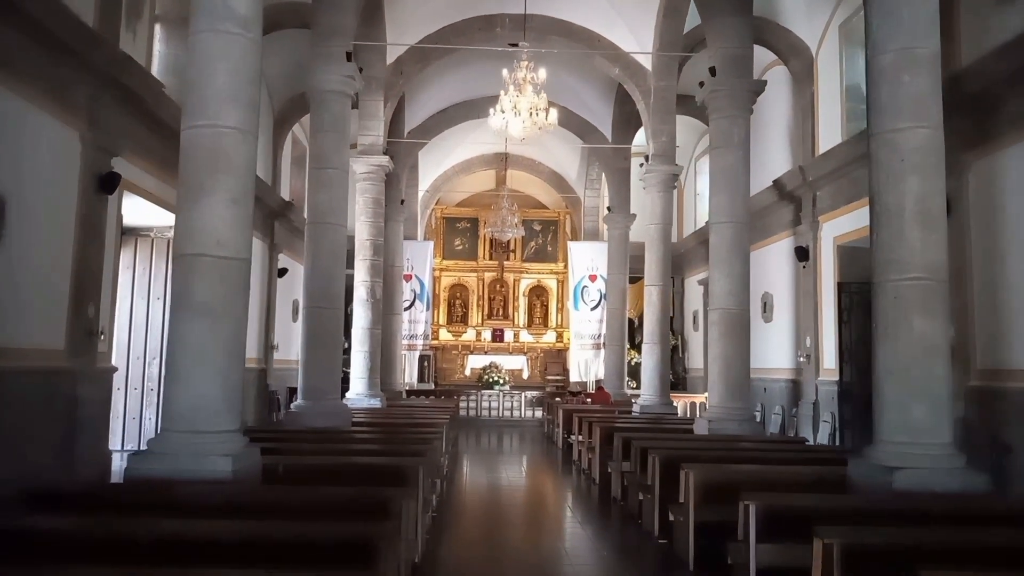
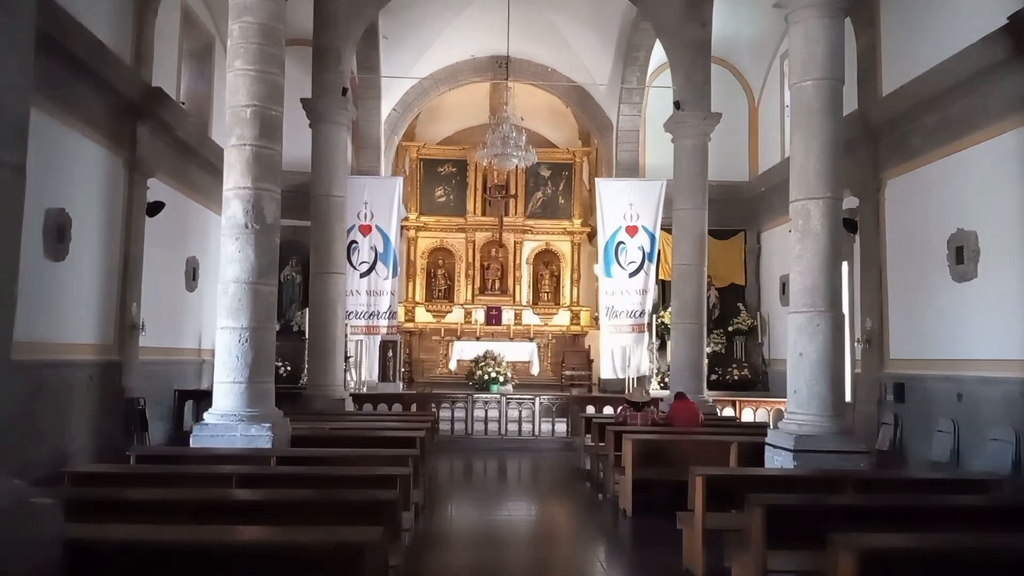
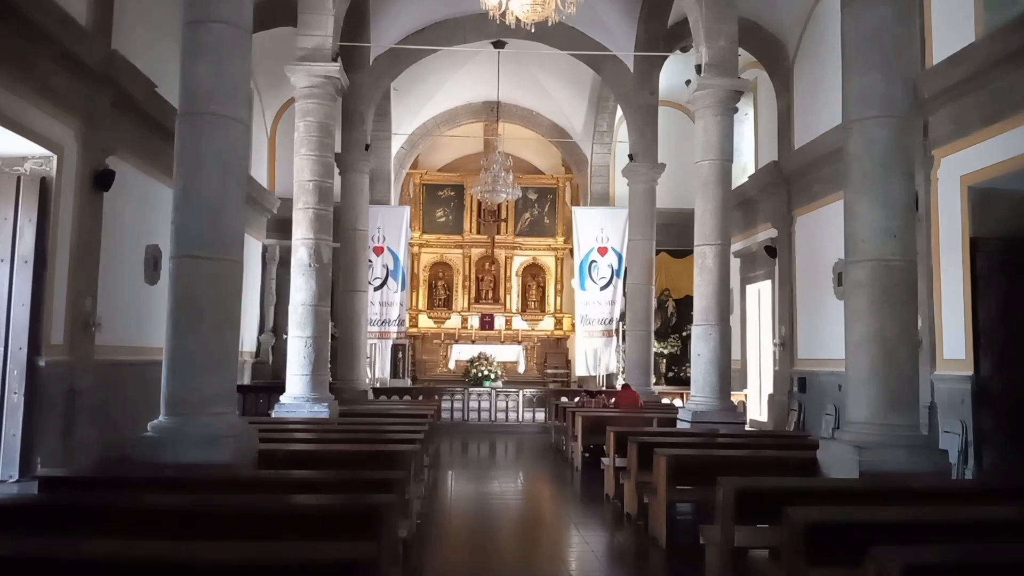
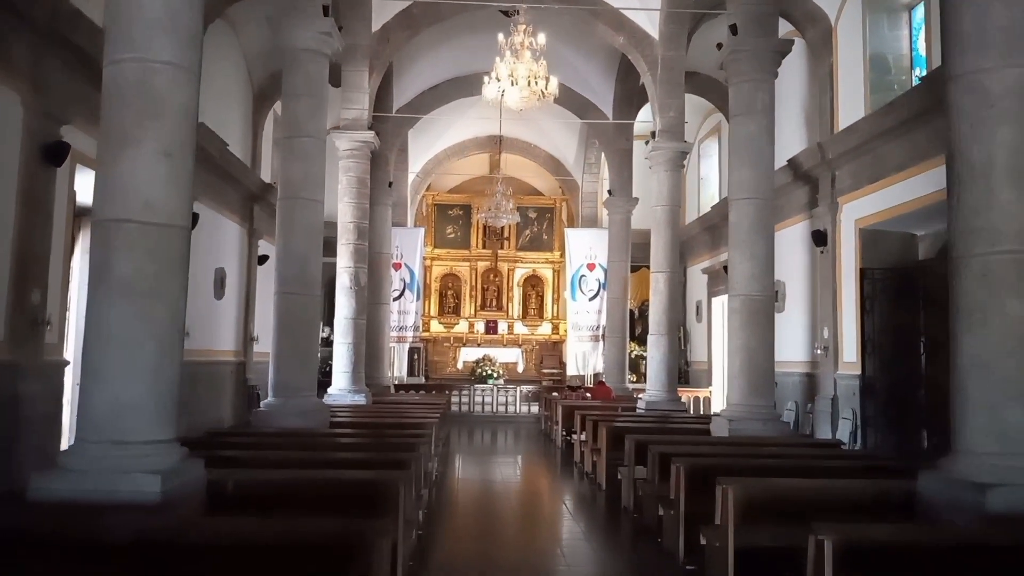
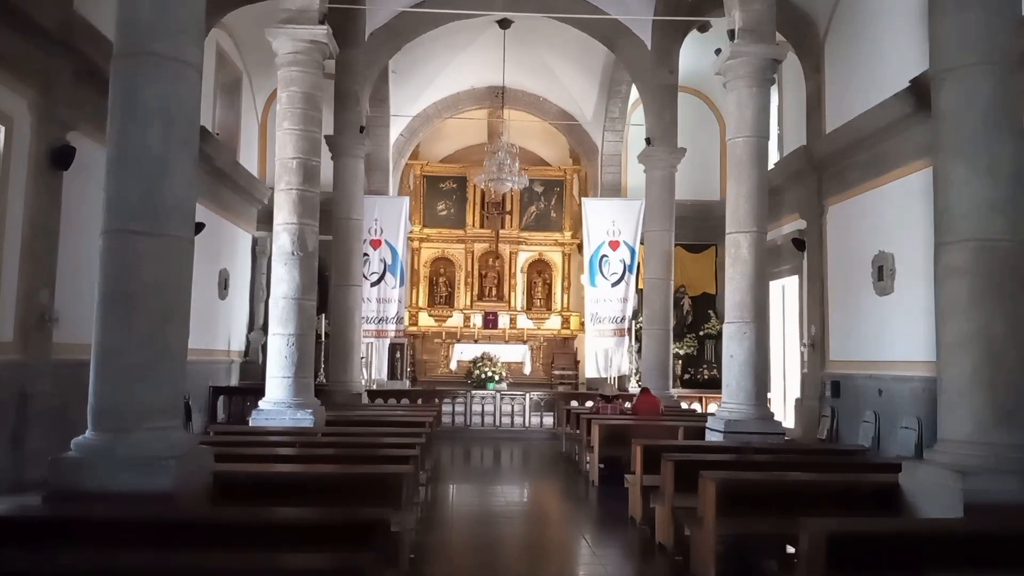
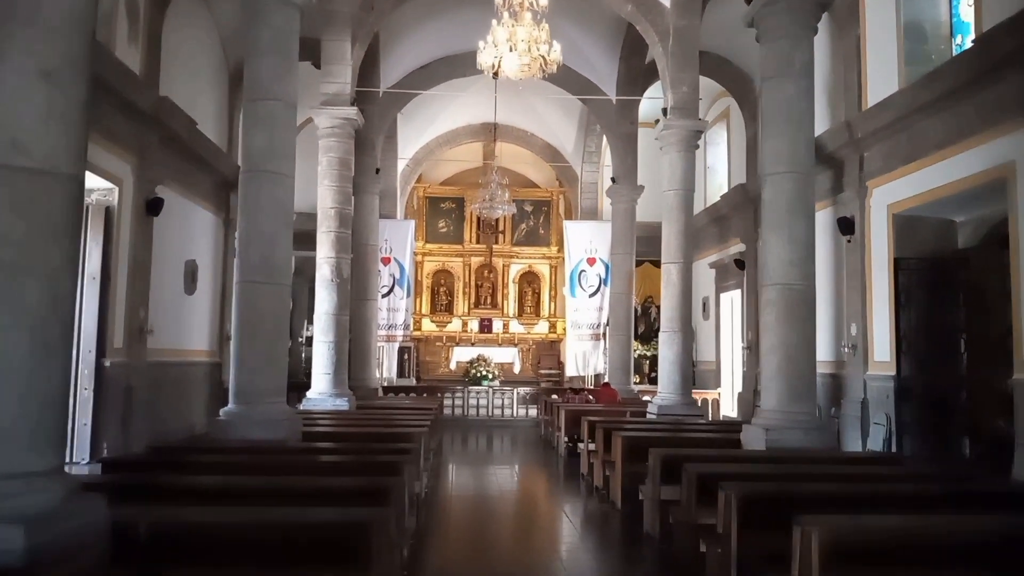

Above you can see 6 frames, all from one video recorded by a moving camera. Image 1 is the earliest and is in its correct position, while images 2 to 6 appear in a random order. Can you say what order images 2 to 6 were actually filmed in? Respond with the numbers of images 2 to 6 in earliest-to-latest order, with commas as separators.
4, 6, 3, 5, 2
